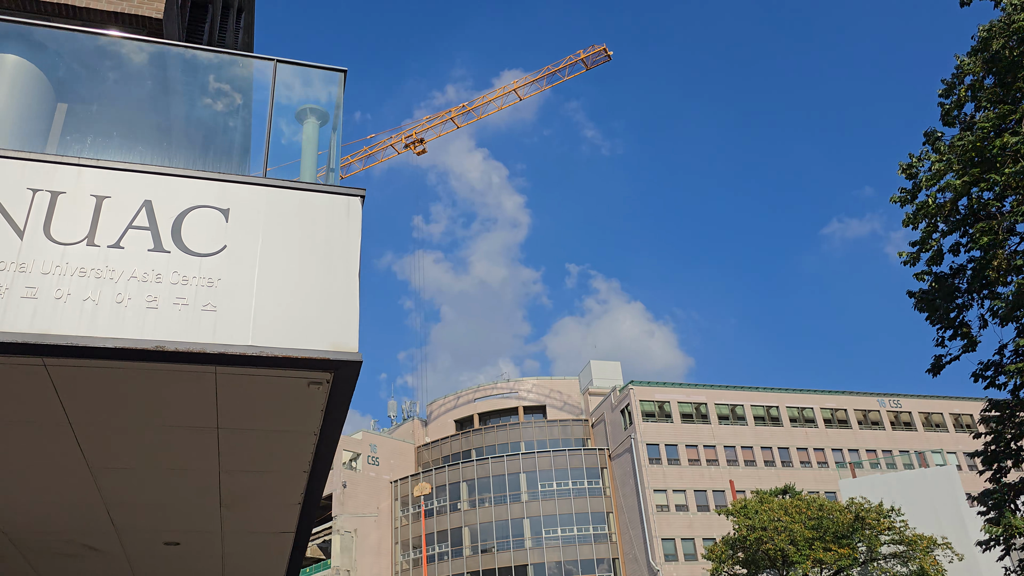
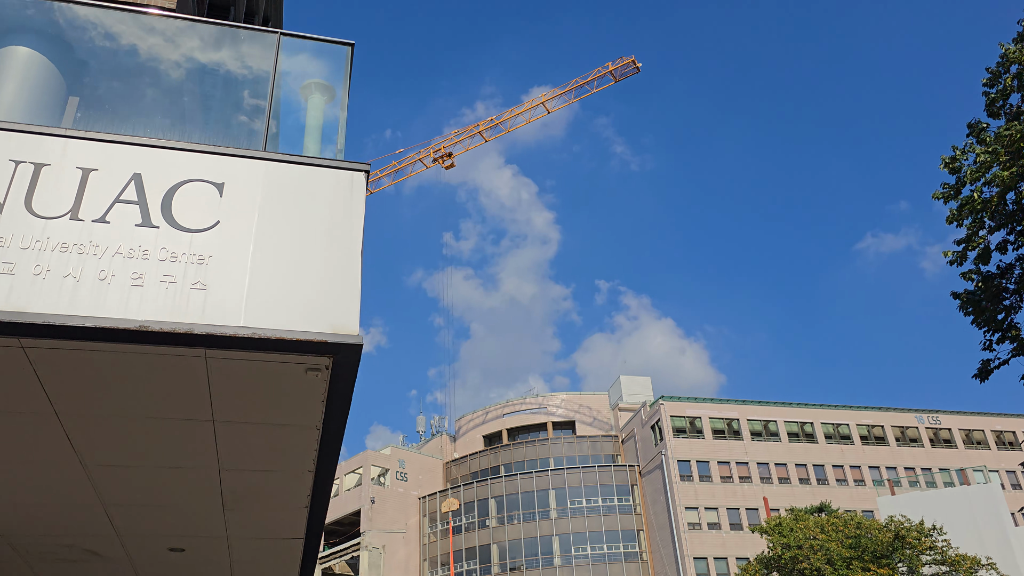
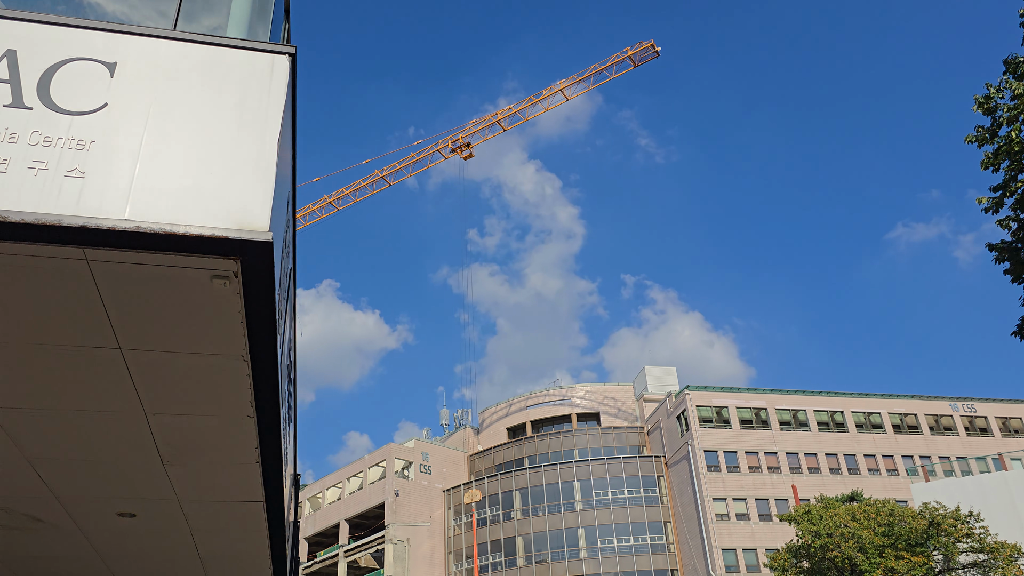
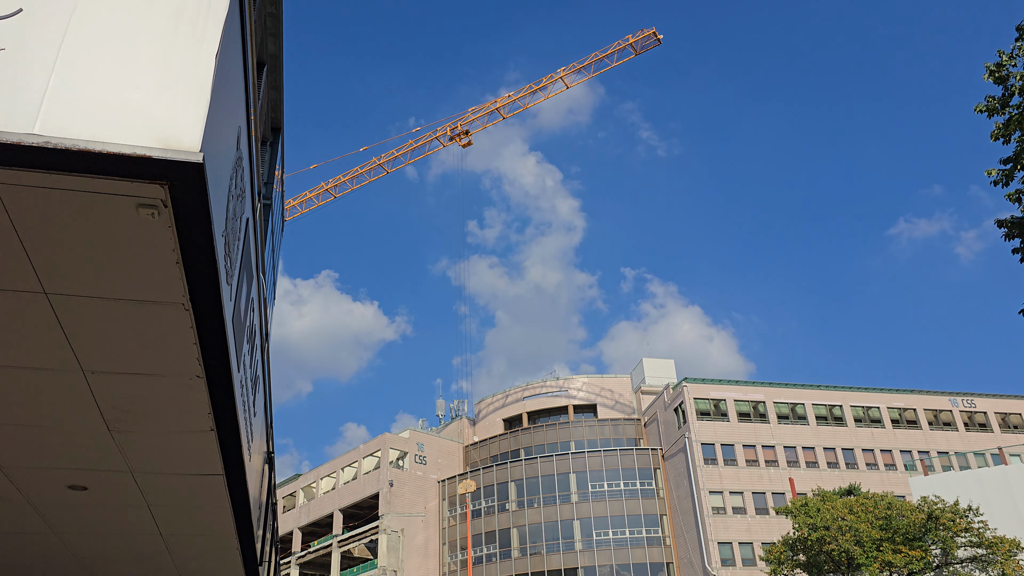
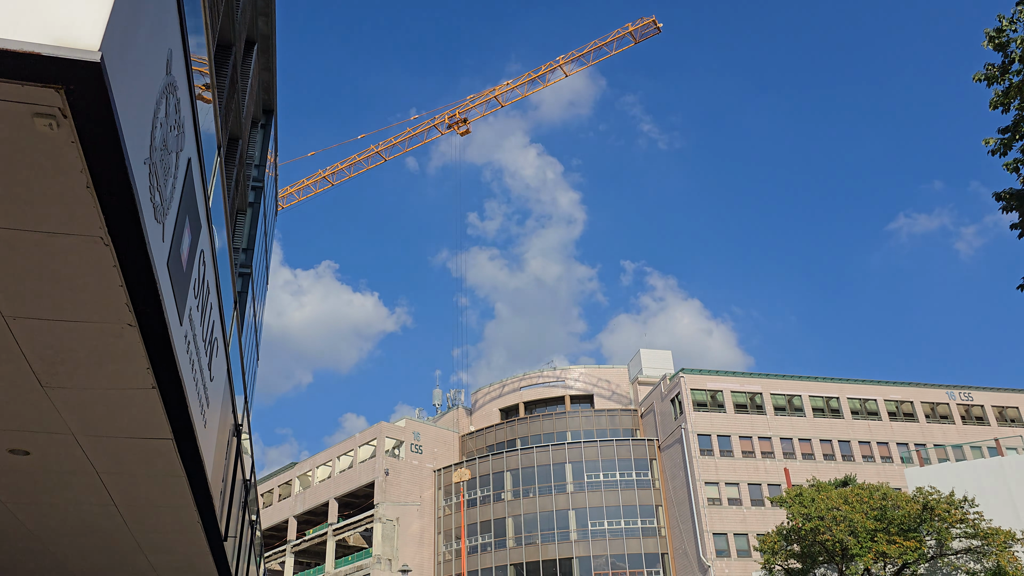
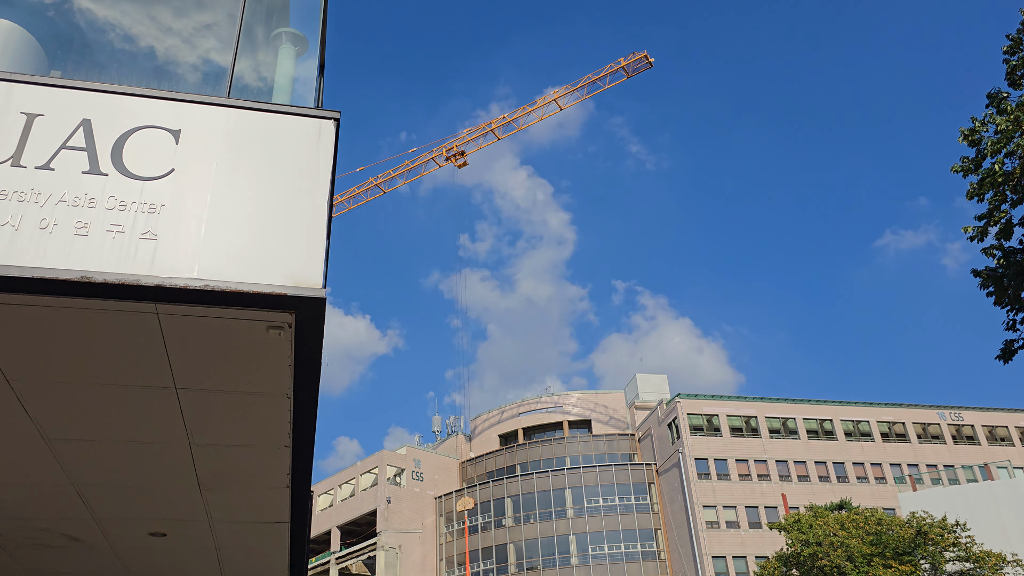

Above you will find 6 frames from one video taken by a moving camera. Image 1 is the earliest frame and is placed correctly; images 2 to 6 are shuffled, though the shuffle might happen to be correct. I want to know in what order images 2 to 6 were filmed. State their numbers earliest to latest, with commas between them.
2, 6, 3, 4, 5
